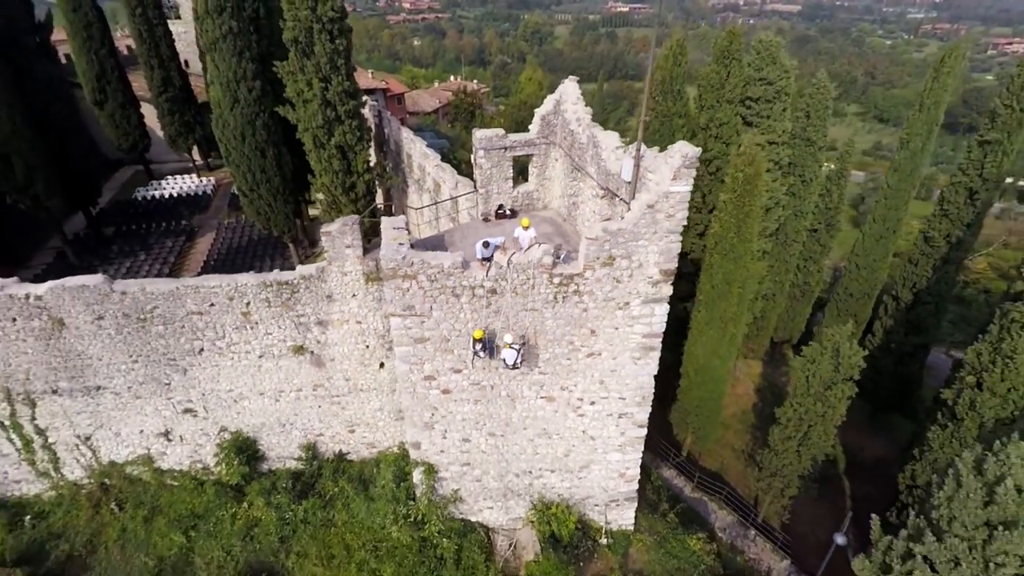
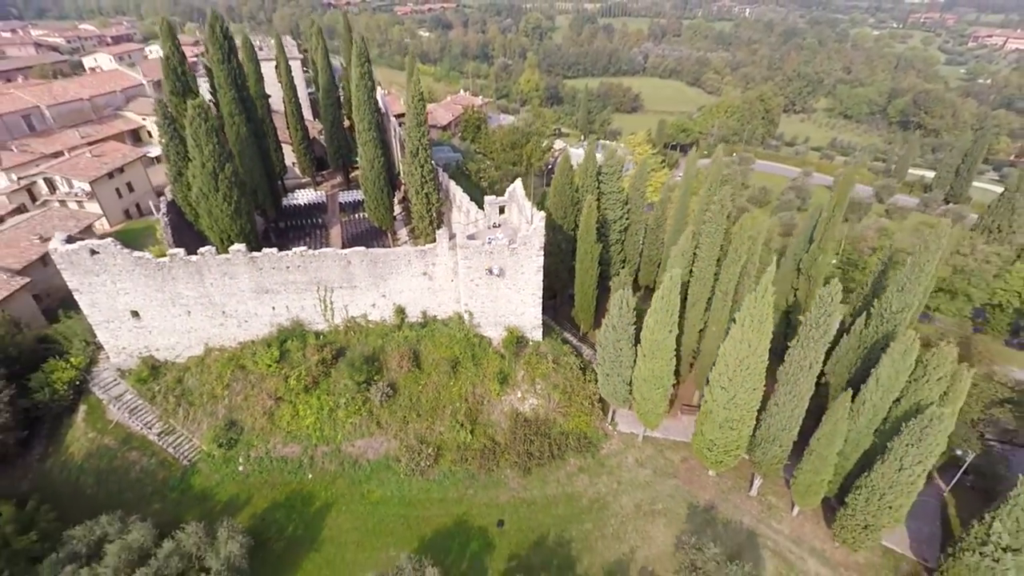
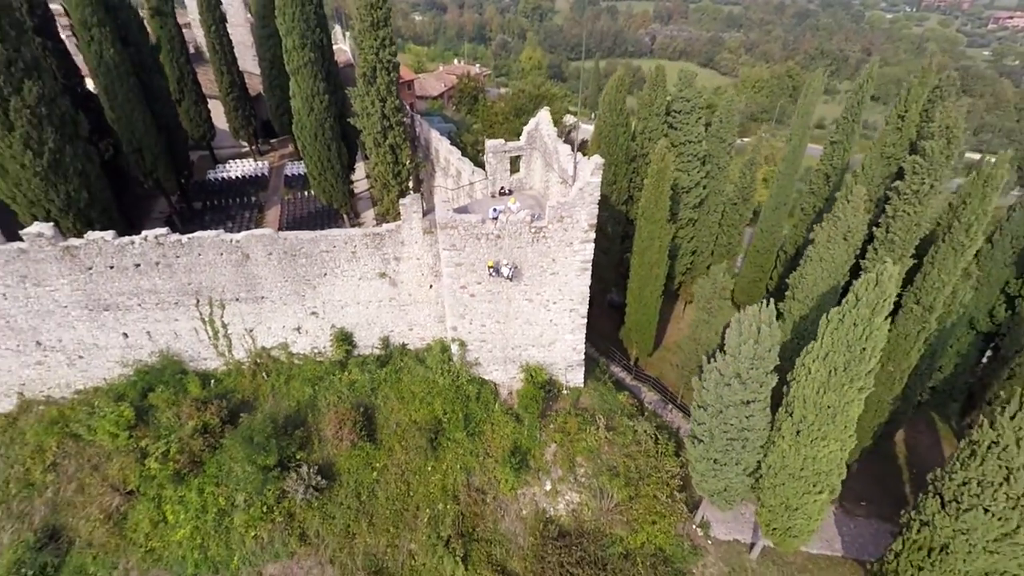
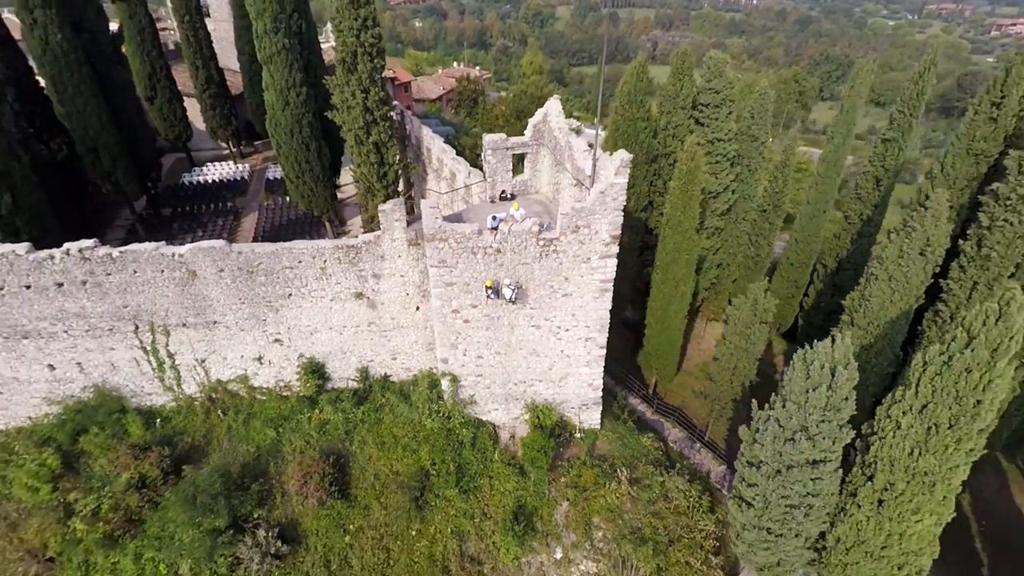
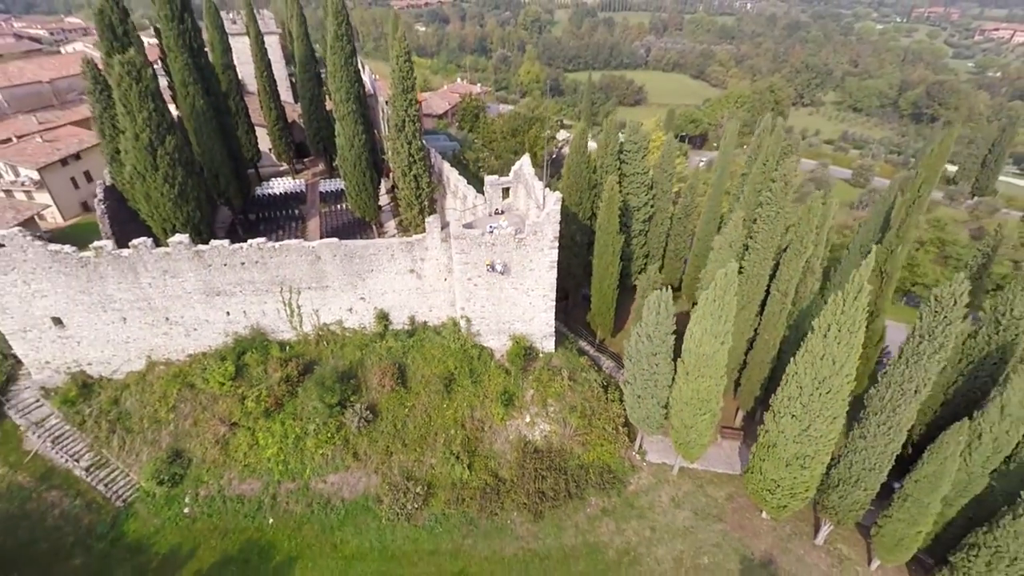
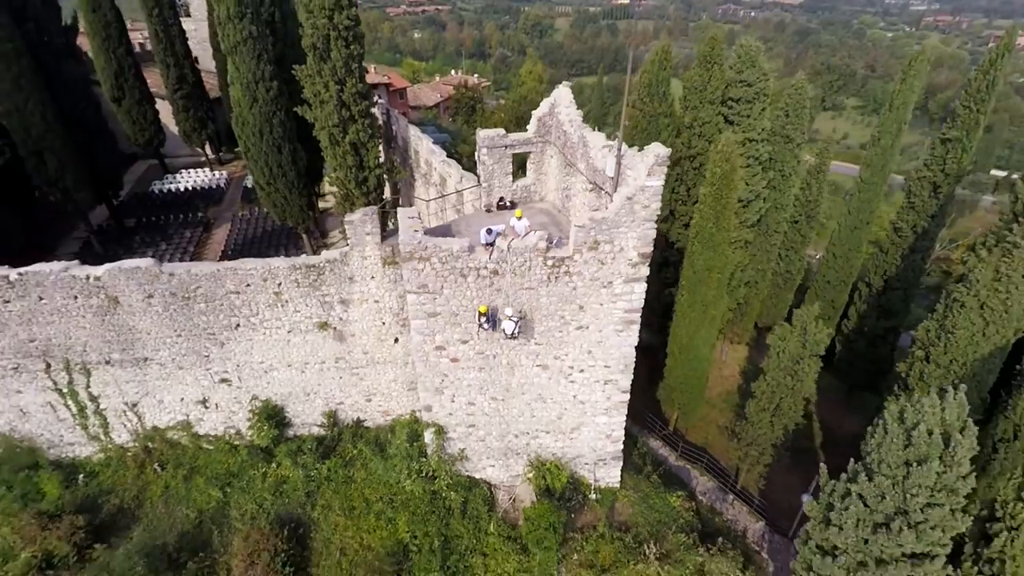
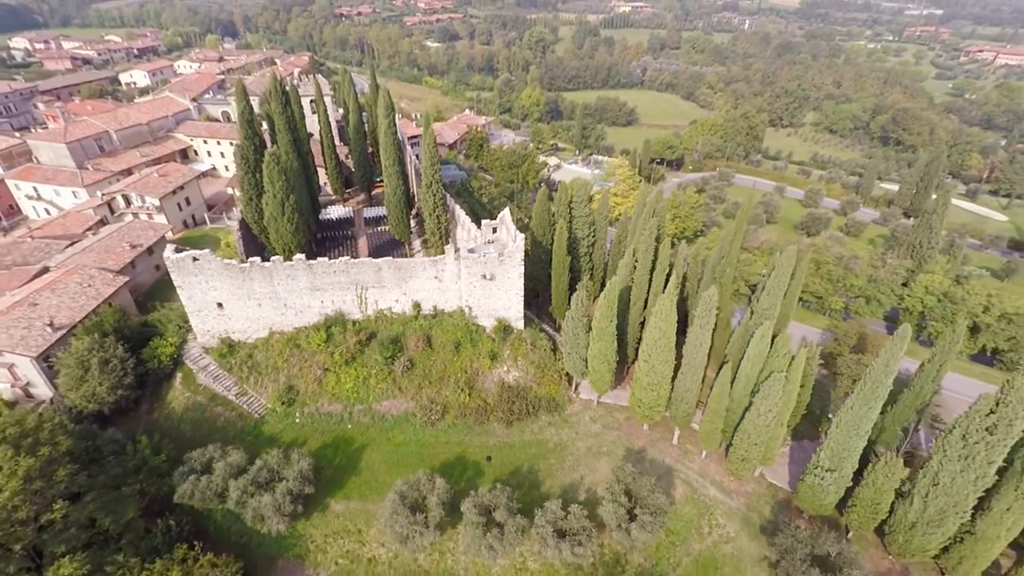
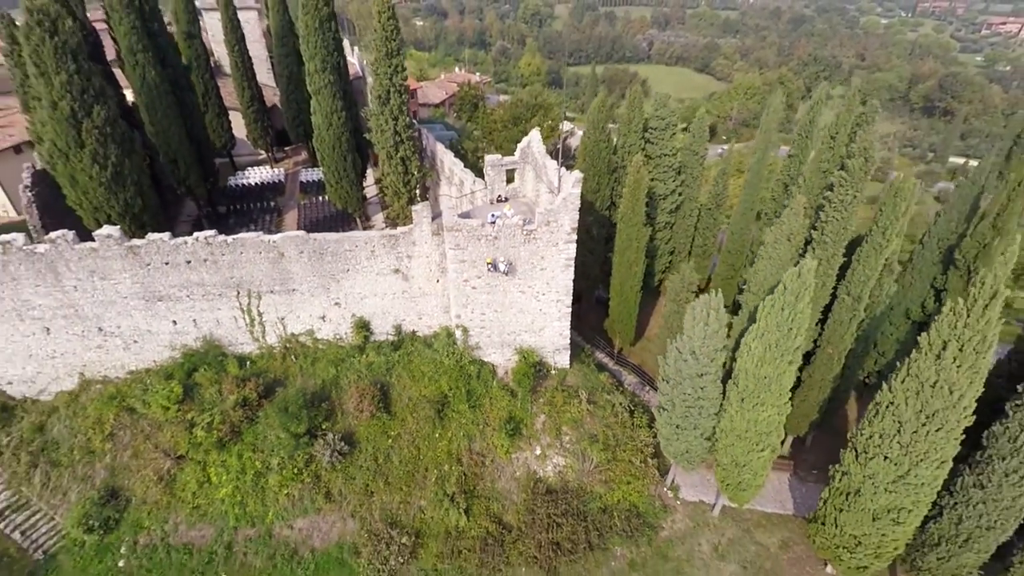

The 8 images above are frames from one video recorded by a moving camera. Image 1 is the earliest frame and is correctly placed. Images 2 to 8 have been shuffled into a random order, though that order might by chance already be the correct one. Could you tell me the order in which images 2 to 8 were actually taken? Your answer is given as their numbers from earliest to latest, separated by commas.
6, 4, 3, 8, 5, 2, 7
